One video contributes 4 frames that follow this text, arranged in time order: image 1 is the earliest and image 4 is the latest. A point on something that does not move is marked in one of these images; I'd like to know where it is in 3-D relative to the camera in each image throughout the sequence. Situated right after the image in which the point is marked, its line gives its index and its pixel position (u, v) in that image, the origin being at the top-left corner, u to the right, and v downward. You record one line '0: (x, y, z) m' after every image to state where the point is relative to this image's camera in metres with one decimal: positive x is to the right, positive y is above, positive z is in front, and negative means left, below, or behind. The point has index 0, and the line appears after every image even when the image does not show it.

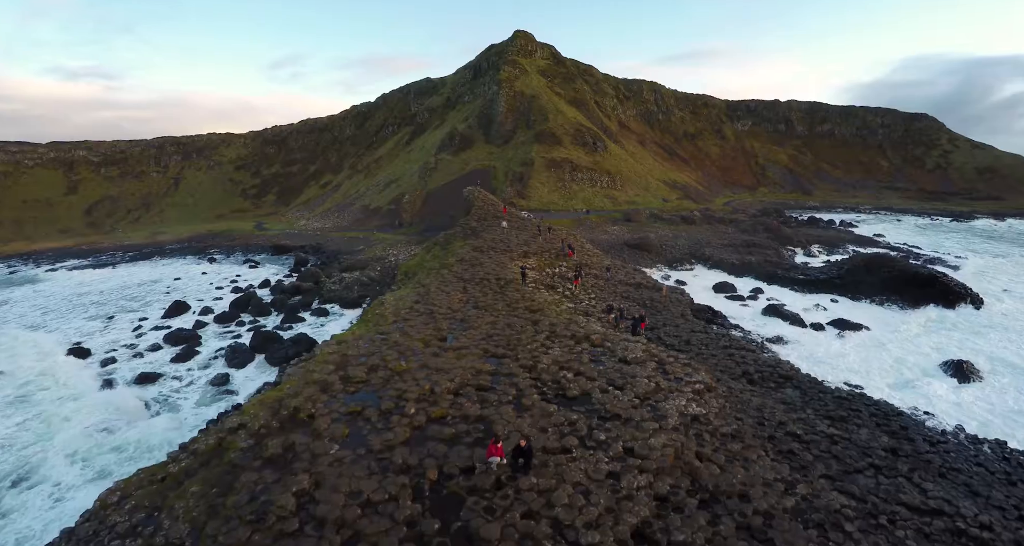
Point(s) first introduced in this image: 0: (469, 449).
0: (-0.8, -3.4, +9.2) m
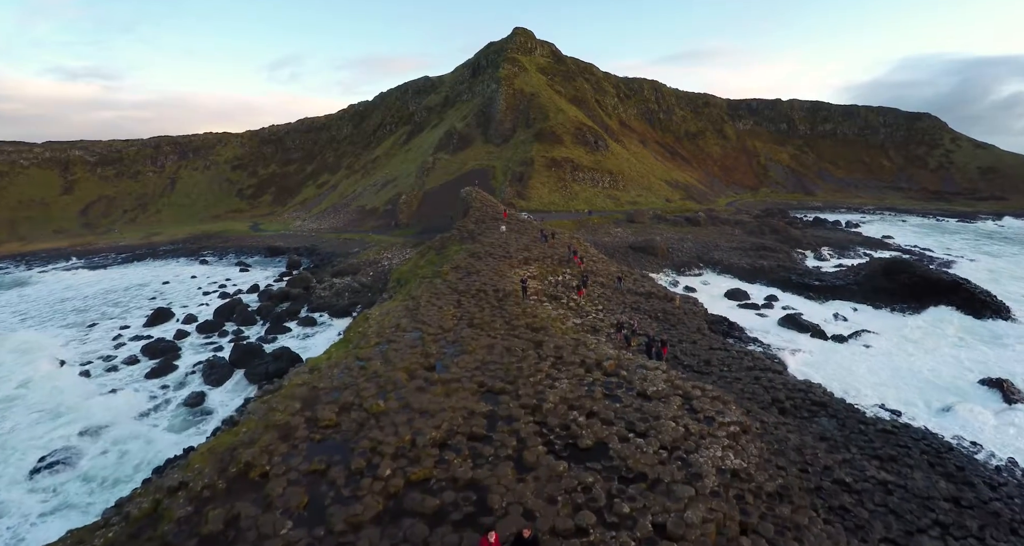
0: (-0.8, -3.9, +7.2) m
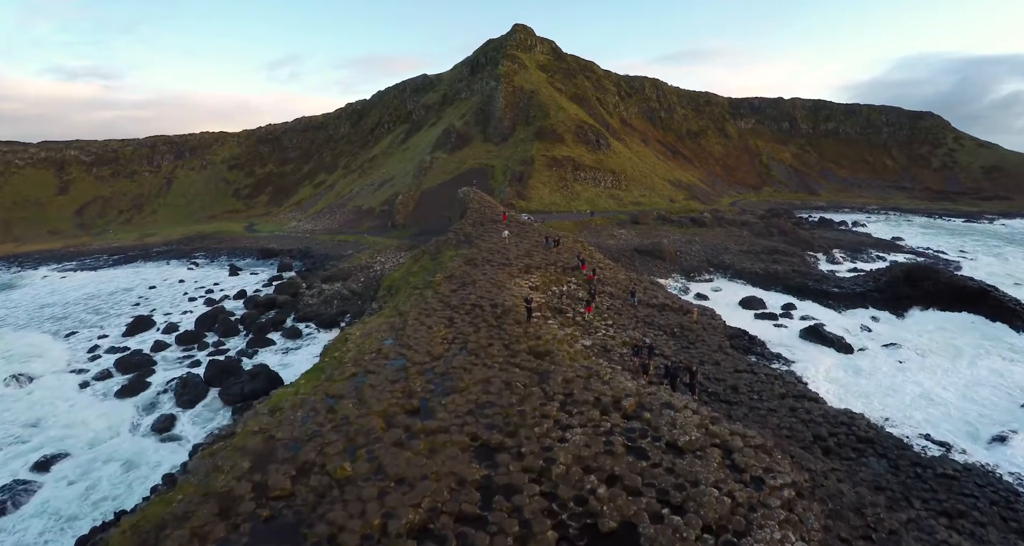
0: (-0.8, -4.4, +5.1) m
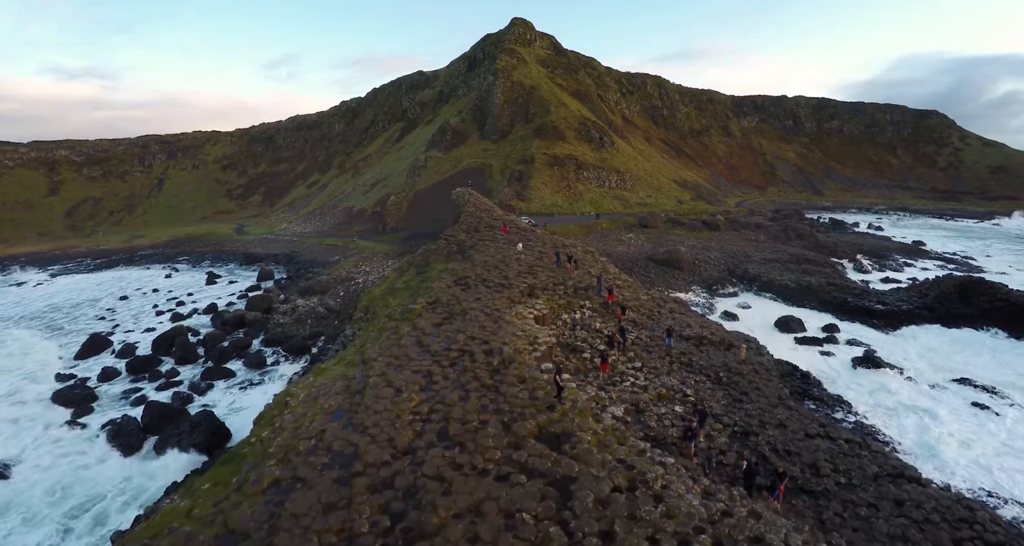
0: (-0.8, -5.4, +1.0) m
